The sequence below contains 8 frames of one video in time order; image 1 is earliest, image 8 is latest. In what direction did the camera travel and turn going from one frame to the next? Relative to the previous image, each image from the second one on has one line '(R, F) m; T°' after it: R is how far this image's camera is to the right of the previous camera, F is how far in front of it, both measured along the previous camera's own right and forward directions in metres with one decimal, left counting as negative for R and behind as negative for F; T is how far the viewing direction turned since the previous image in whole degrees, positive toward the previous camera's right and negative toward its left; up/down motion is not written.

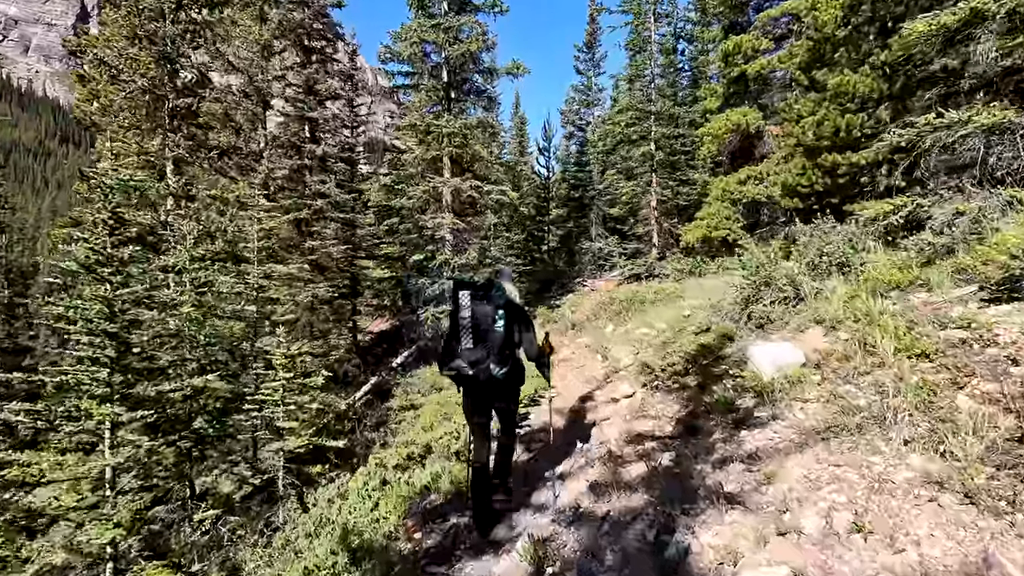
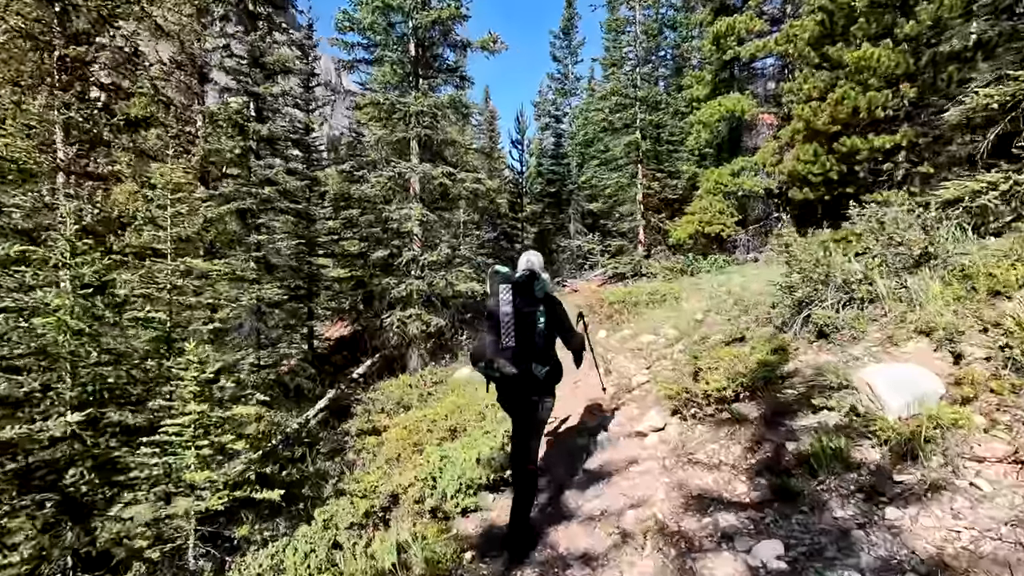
(-0.3, +1.7) m; +4°
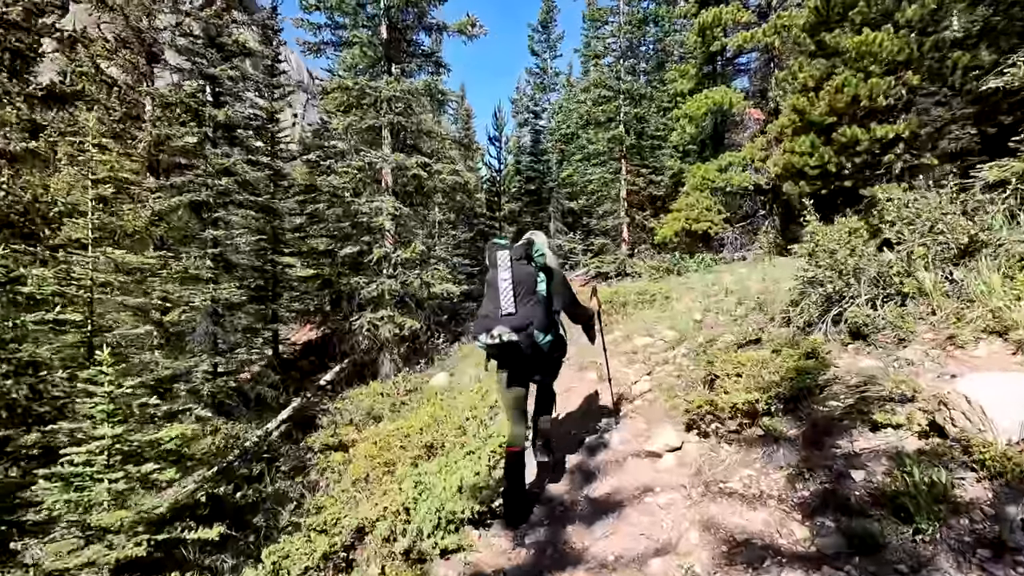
(-0.1, +0.9) m; +3°
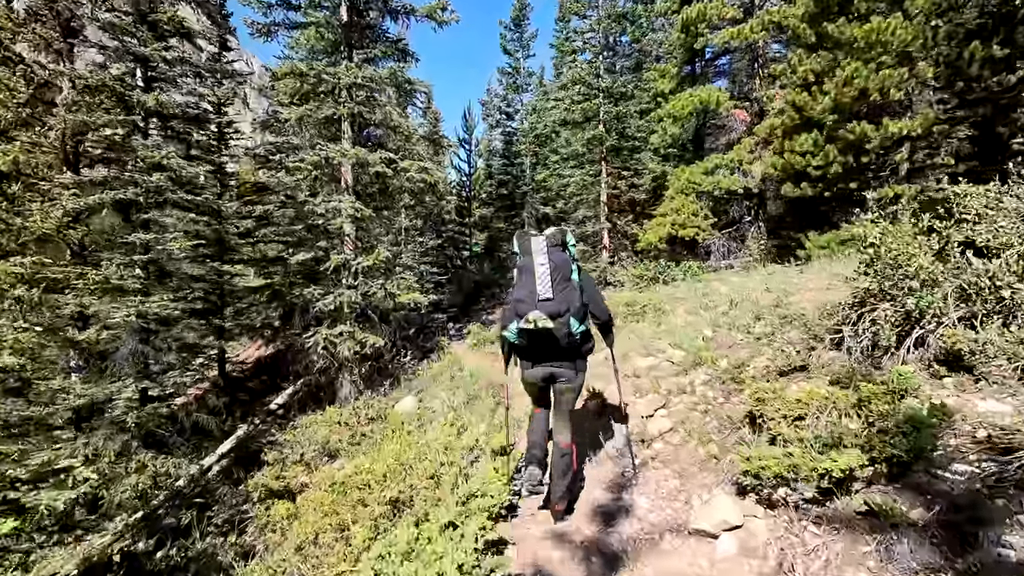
(-0.2, +1.3) m; +3°
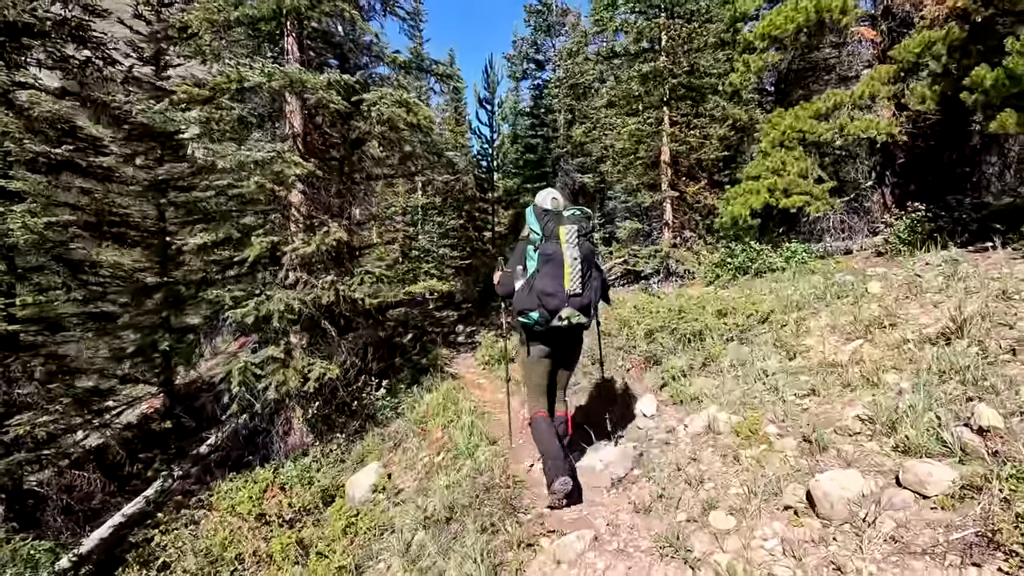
(+0.1, +4.1) m; -3°
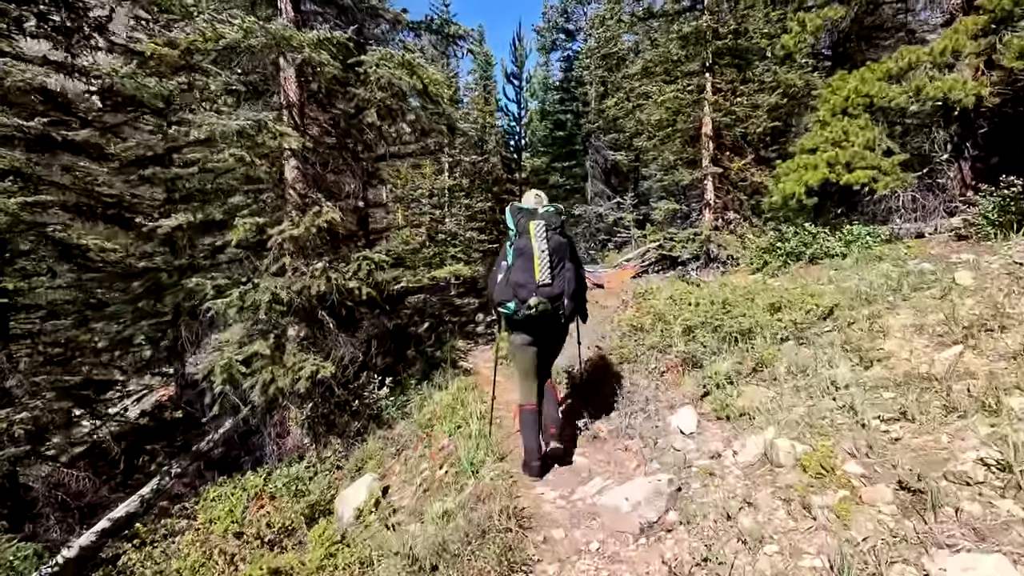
(+0.2, +0.9) m; -3°
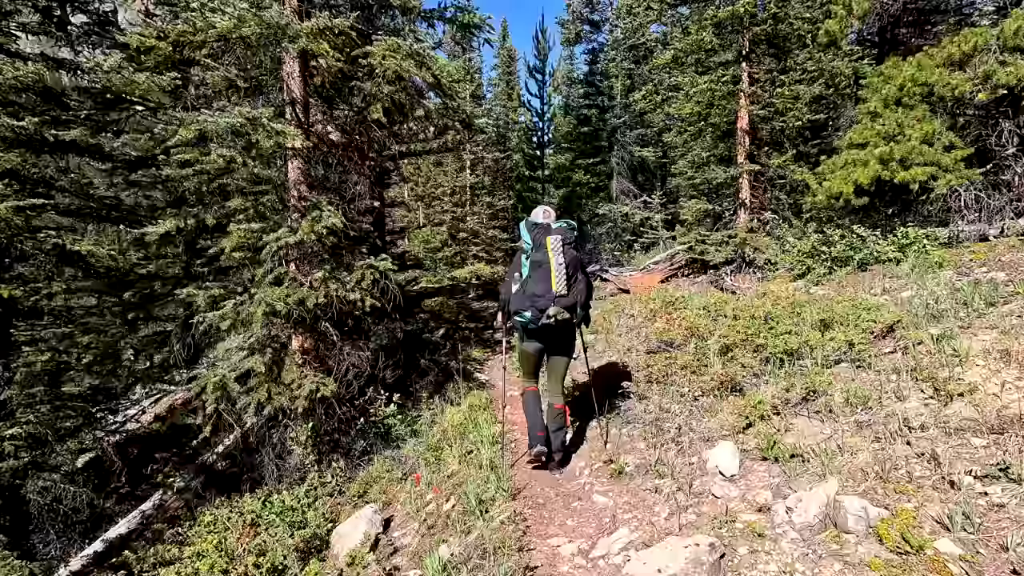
(+0.1, +0.6) m; -3°
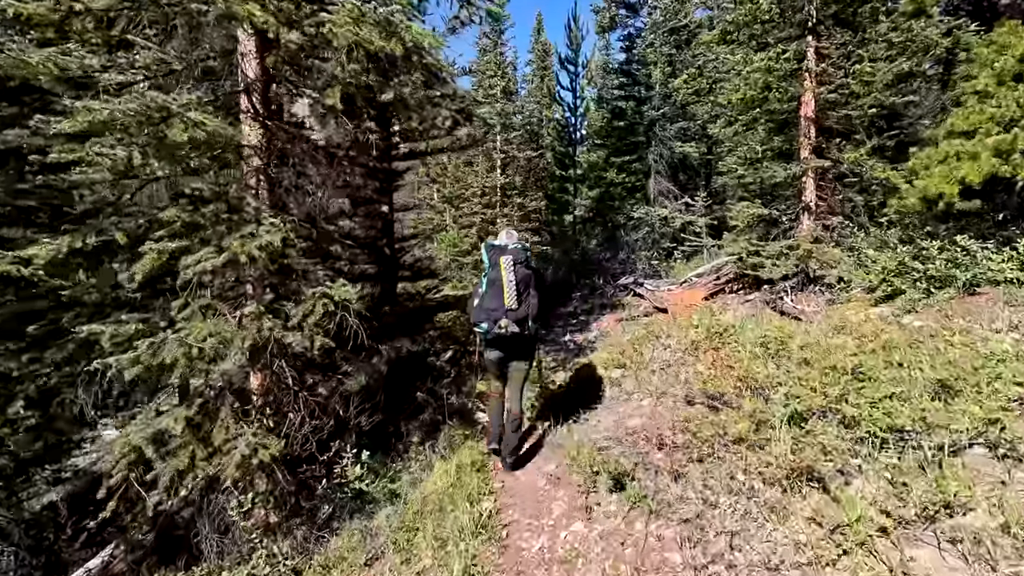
(+0.4, +1.5) m; -4°
